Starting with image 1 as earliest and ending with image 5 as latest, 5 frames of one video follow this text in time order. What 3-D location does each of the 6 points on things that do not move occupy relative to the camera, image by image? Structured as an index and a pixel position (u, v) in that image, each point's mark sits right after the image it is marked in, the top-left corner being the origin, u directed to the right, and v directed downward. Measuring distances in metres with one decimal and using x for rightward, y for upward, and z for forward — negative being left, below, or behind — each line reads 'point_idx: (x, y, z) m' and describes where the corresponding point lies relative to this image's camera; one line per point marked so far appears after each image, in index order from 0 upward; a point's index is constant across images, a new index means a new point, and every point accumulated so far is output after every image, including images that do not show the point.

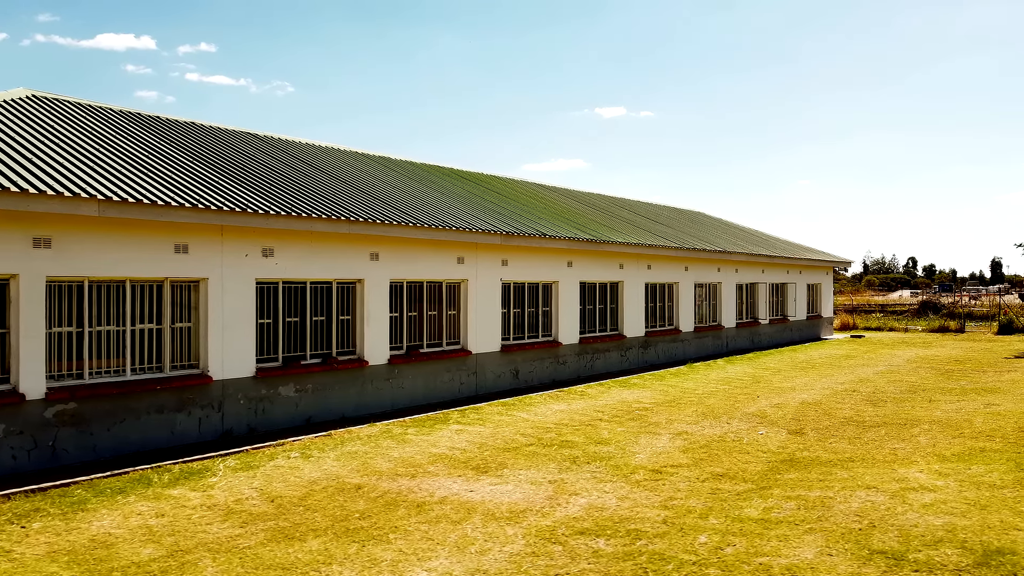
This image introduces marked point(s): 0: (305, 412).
0: (-2.8, -1.7, +9.3) m
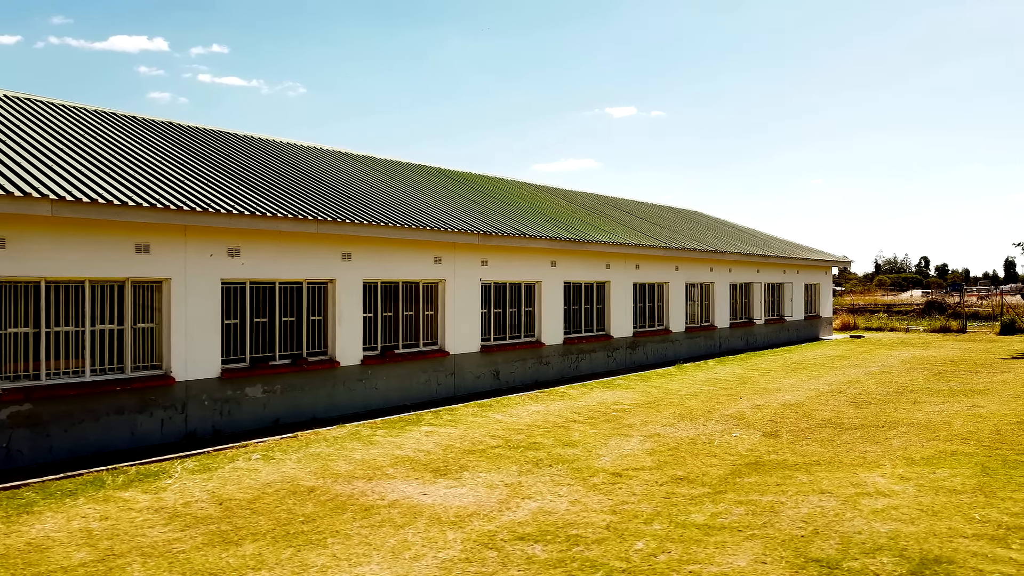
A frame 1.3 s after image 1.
0: (-3.2, -1.7, +9.2) m
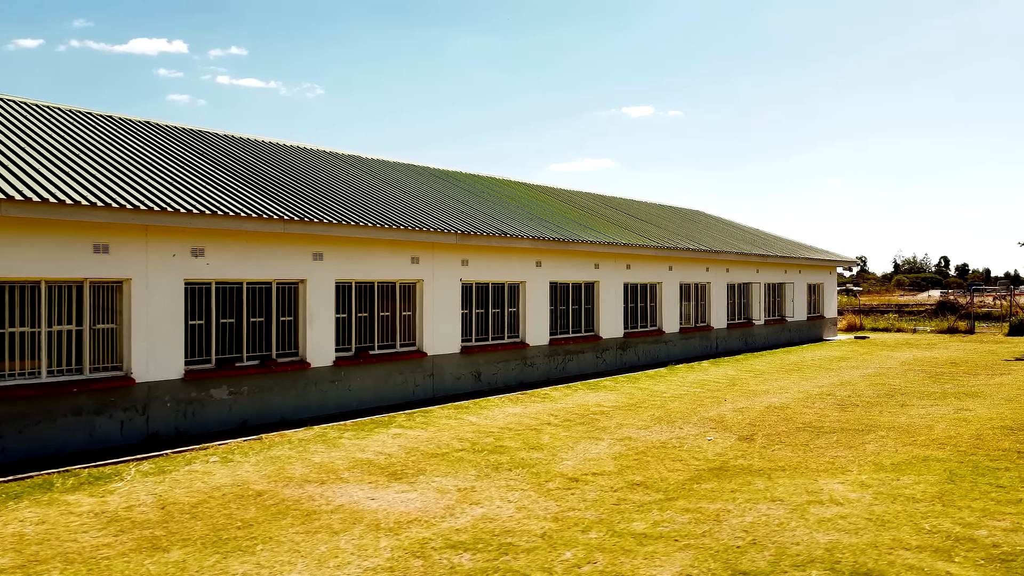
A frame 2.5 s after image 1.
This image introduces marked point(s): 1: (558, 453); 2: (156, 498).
0: (-3.6, -1.7, +9.1) m
1: (+0.5, -2.0, +8.1) m
2: (-3.3, -1.9, +6.3) m
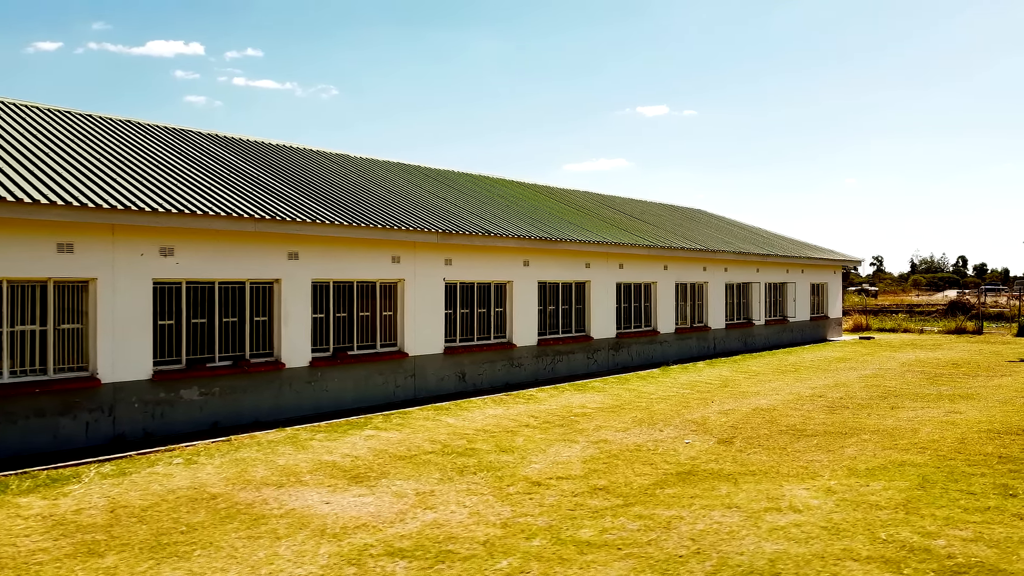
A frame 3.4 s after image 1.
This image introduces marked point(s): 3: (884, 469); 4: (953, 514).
0: (-4.0, -1.7, +9.0) m
1: (+0.2, -1.9, +8.0) m
2: (-3.7, -1.9, +6.2) m
3: (+3.6, -1.8, +6.7) m
4: (+3.3, -1.7, +5.1) m
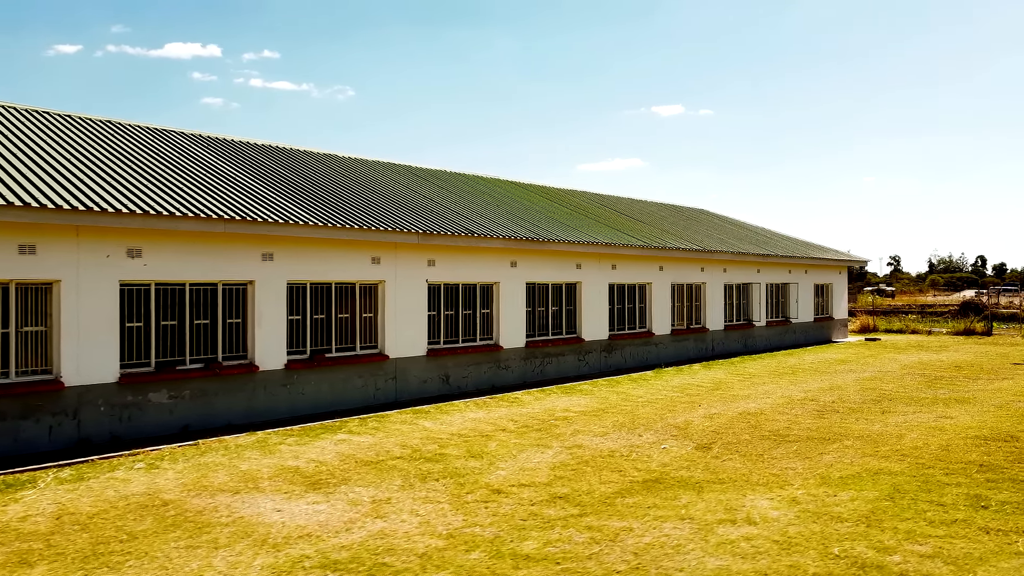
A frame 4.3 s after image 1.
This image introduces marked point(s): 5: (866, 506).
0: (-4.3, -1.7, +8.9) m
1: (-0.2, -2.0, +7.8) m
2: (-4.1, -2.0, +6.1) m
3: (+3.3, -1.8, +6.5) m
4: (+2.9, -1.7, +4.8) m
5: (+2.8, -1.7, +5.4) m
